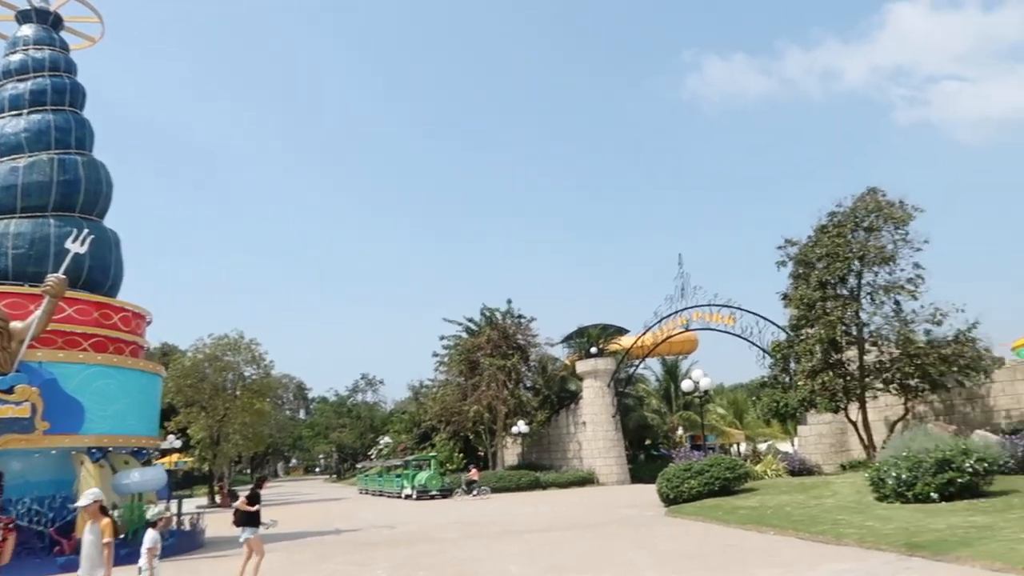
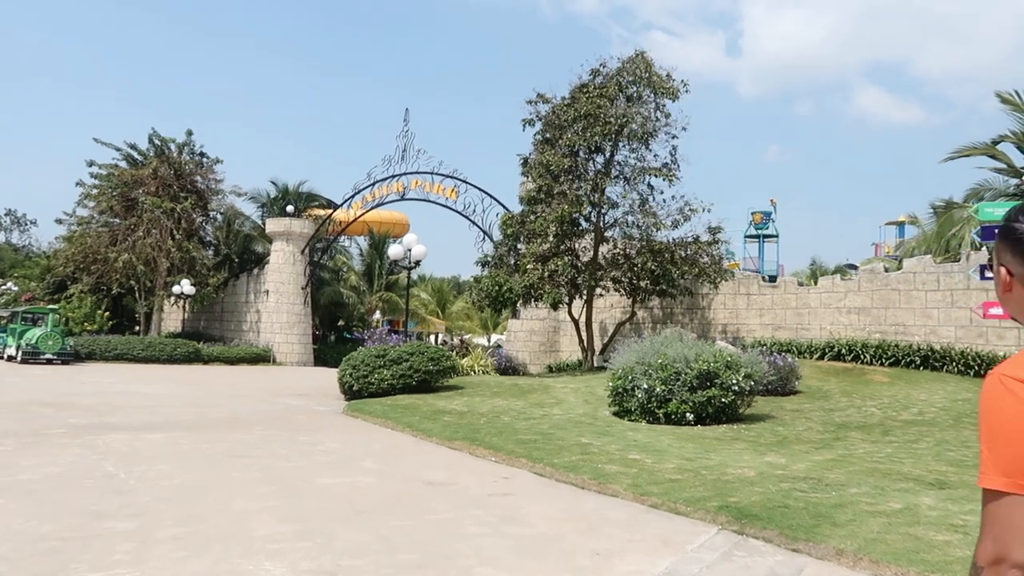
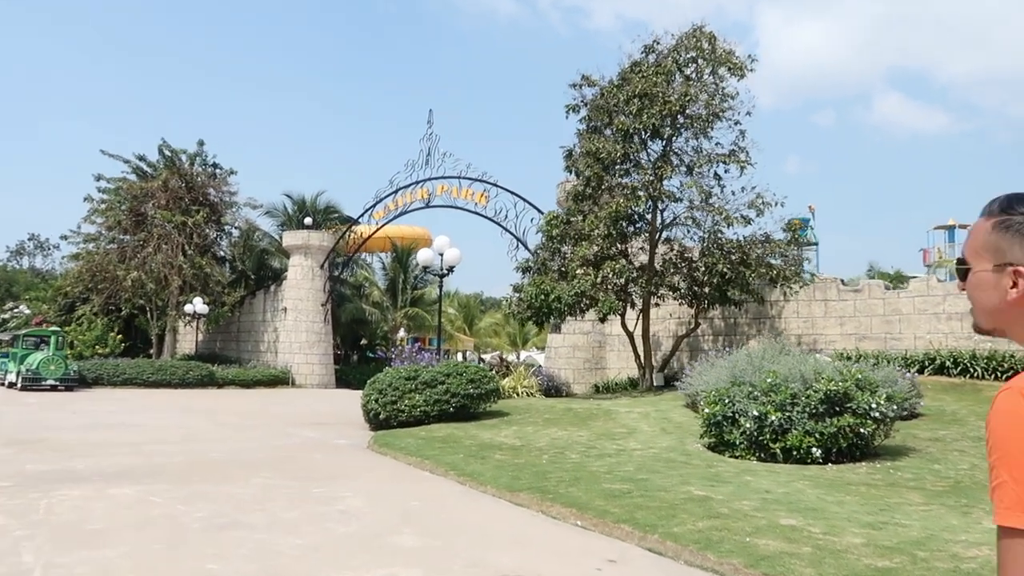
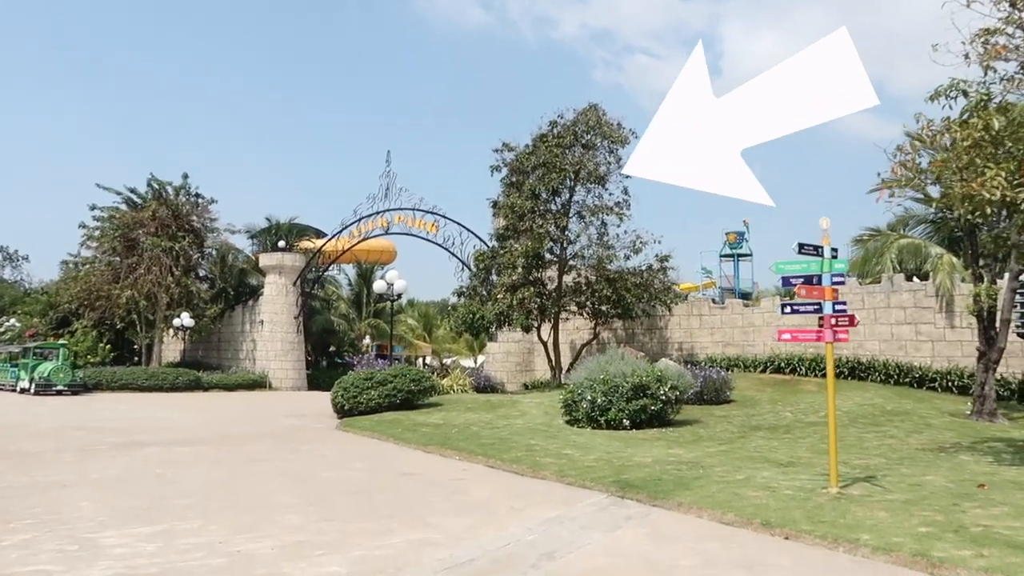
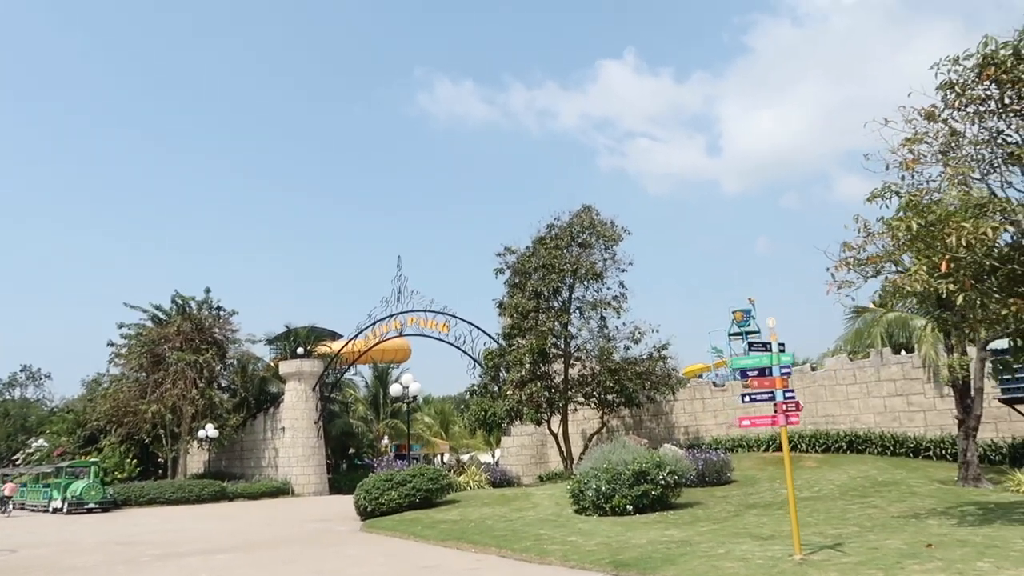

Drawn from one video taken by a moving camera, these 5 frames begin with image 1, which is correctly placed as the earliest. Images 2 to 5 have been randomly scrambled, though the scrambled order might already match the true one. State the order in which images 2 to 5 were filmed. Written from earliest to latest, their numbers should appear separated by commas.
5, 4, 2, 3
